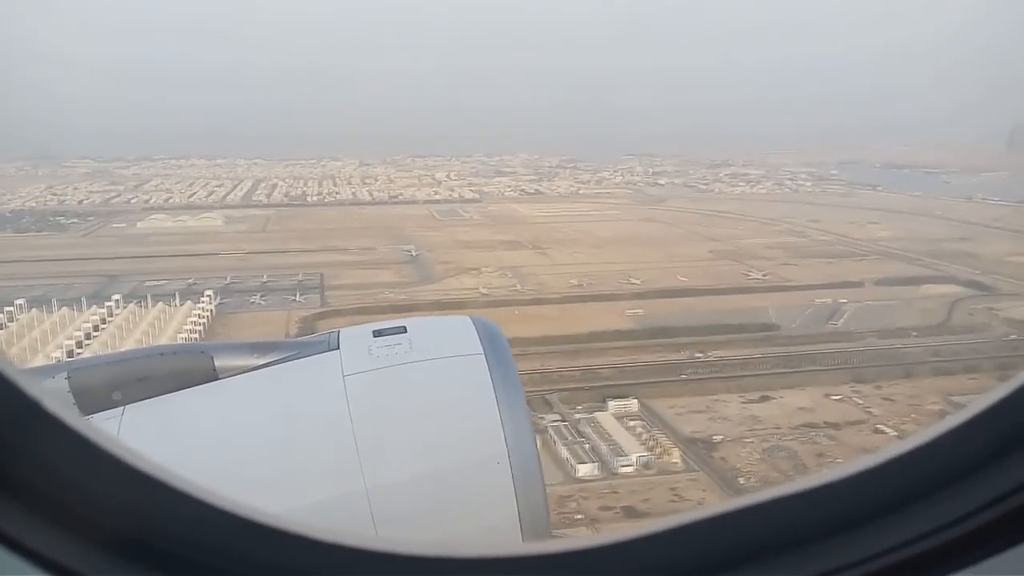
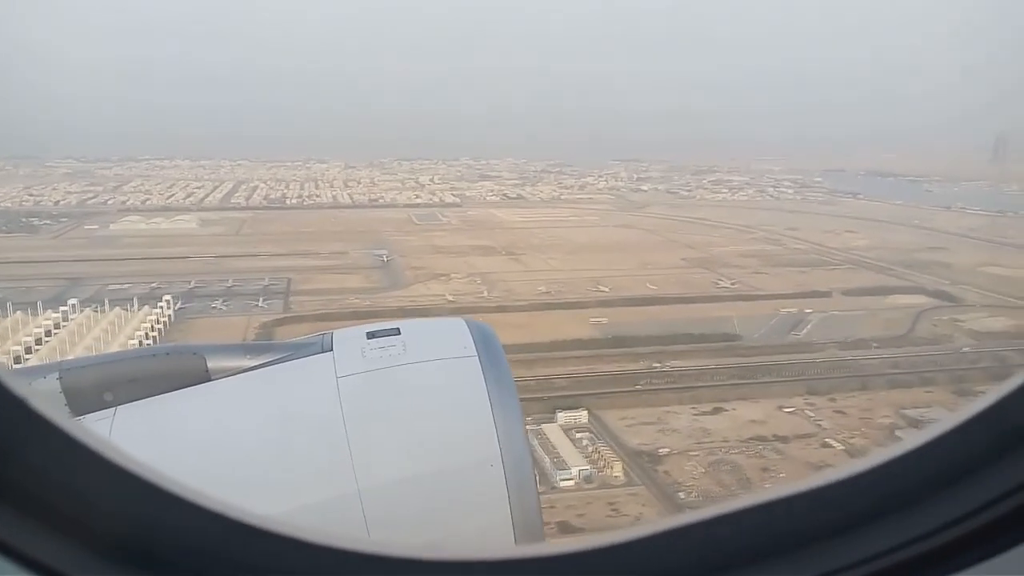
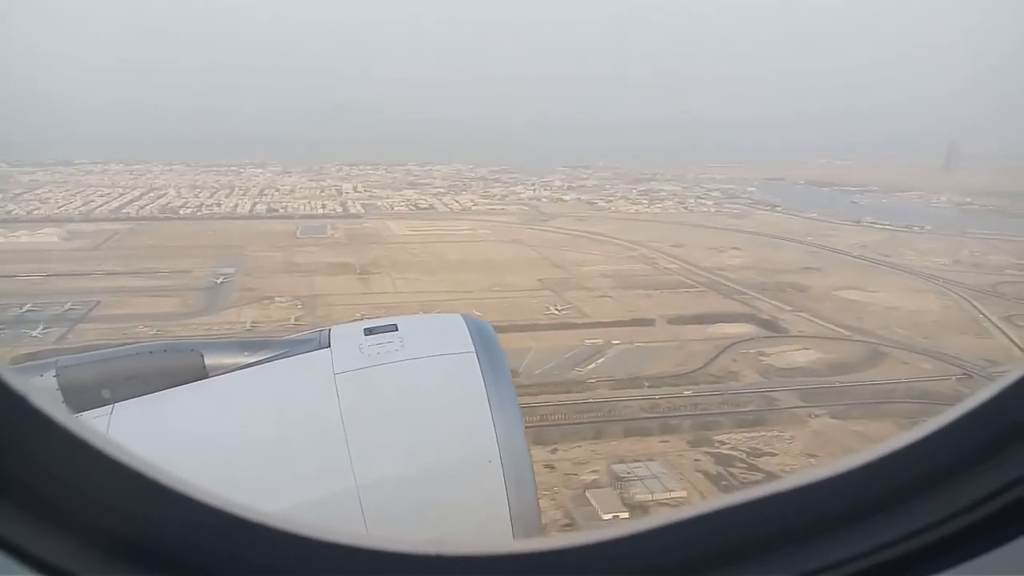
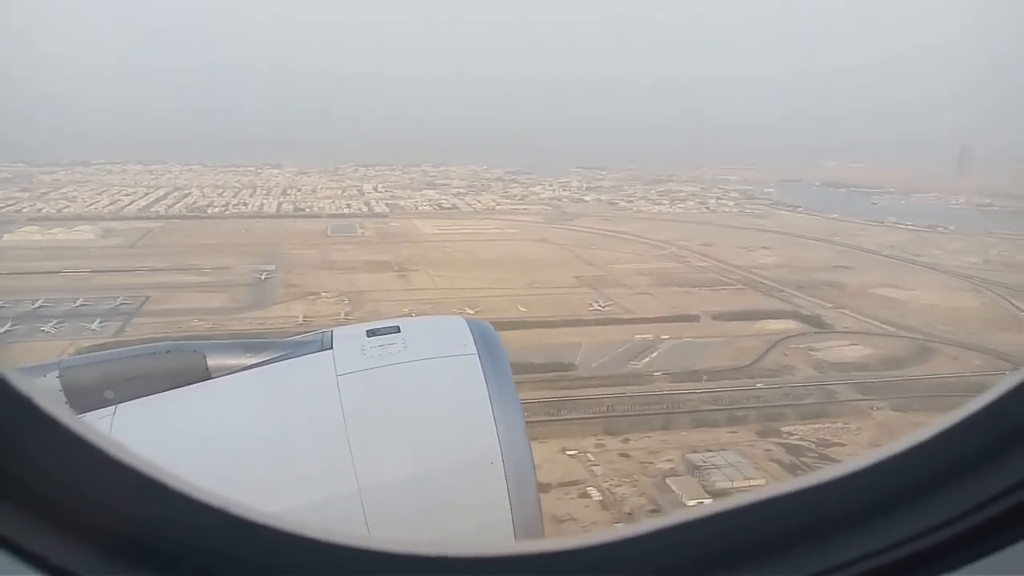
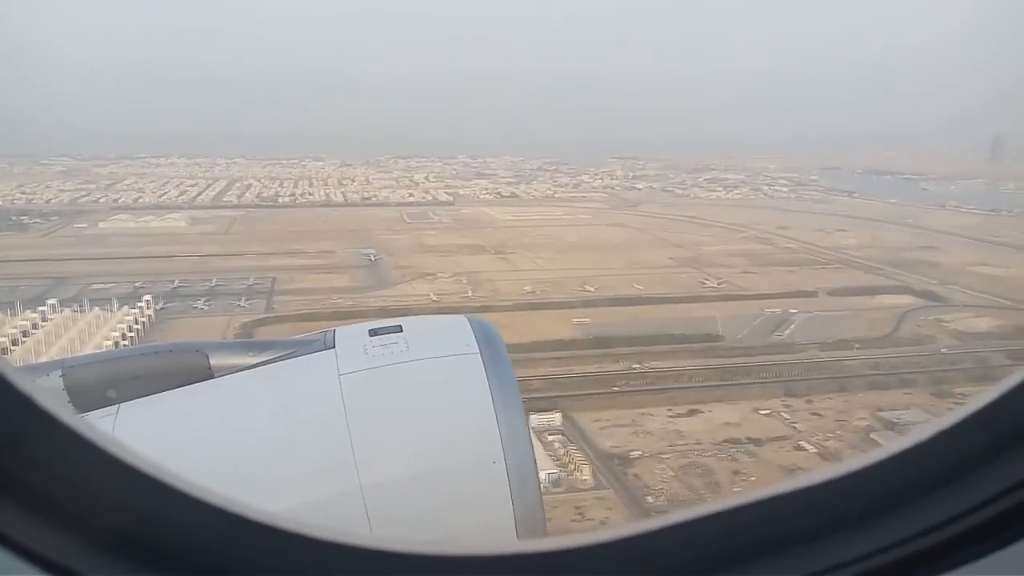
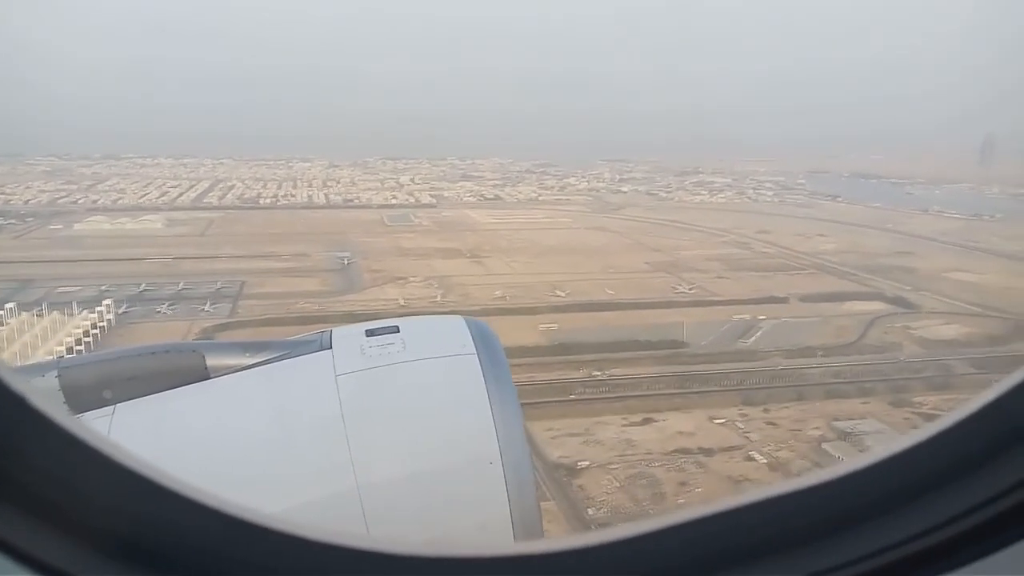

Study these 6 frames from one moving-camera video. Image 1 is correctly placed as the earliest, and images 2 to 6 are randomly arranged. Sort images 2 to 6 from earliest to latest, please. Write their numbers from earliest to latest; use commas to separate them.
2, 5, 6, 4, 3
